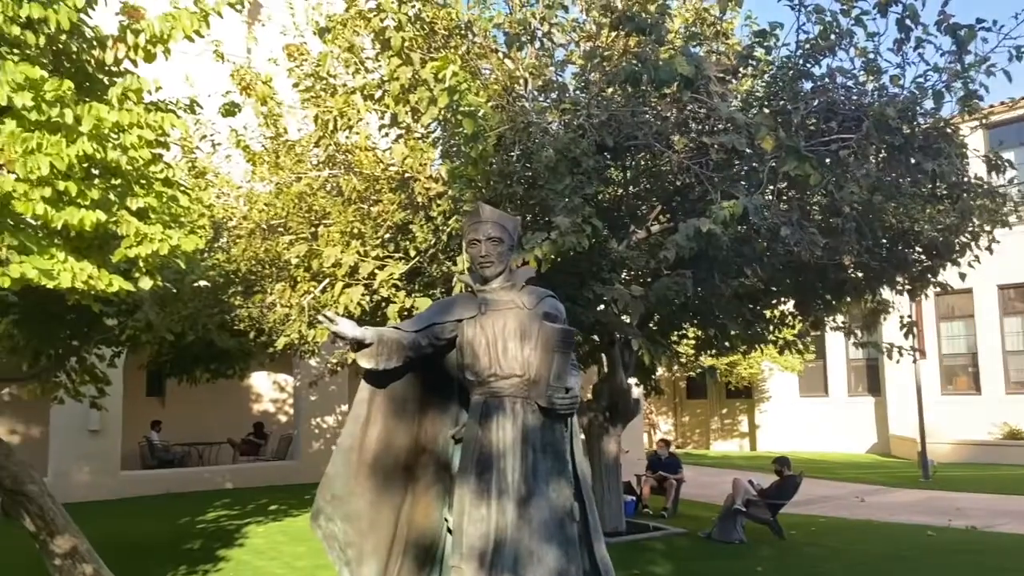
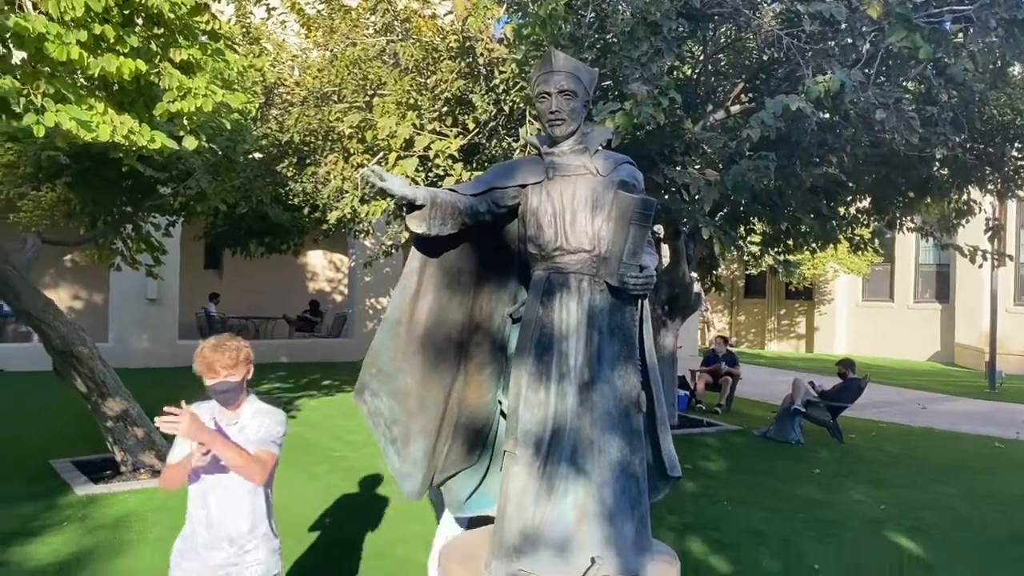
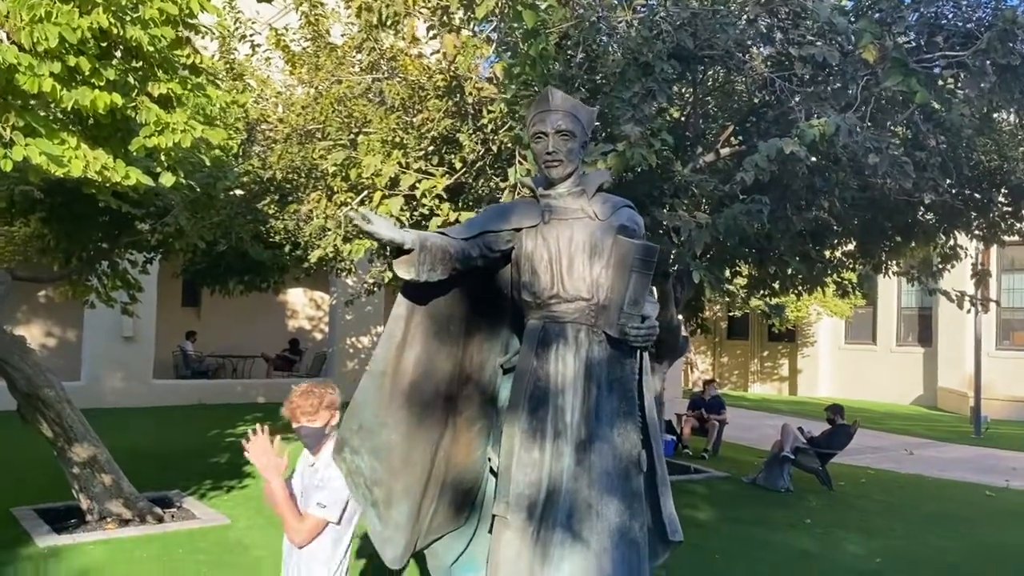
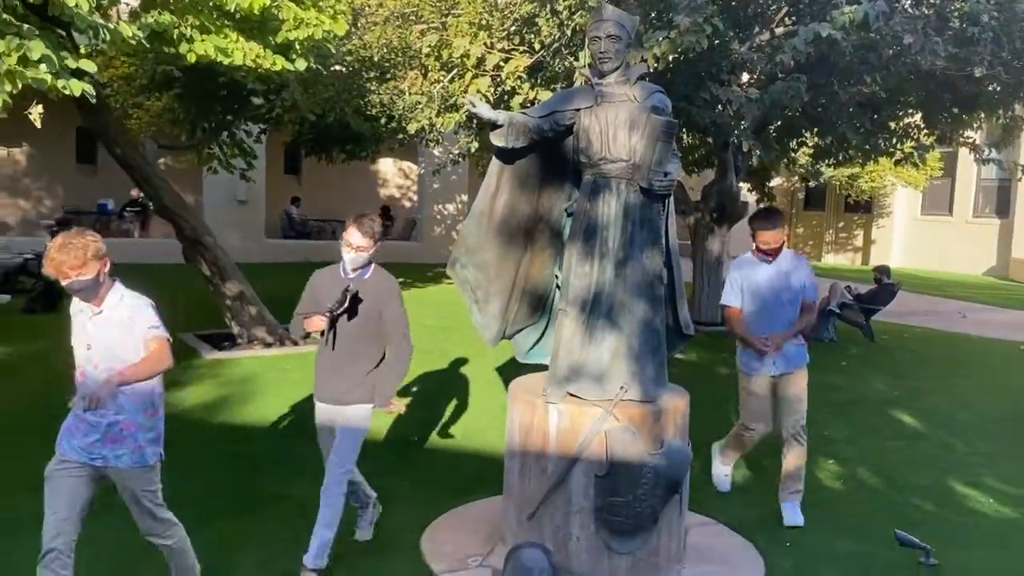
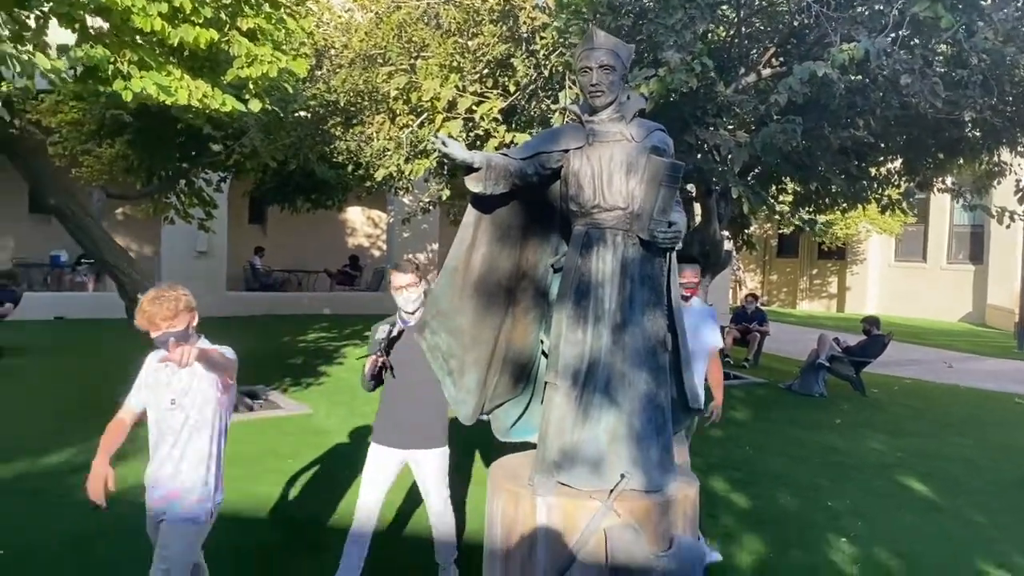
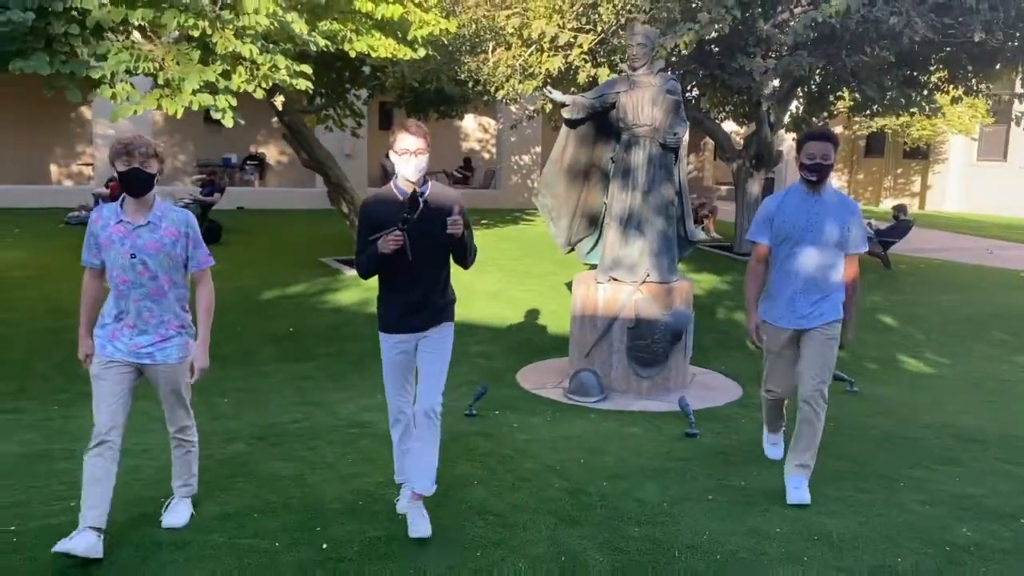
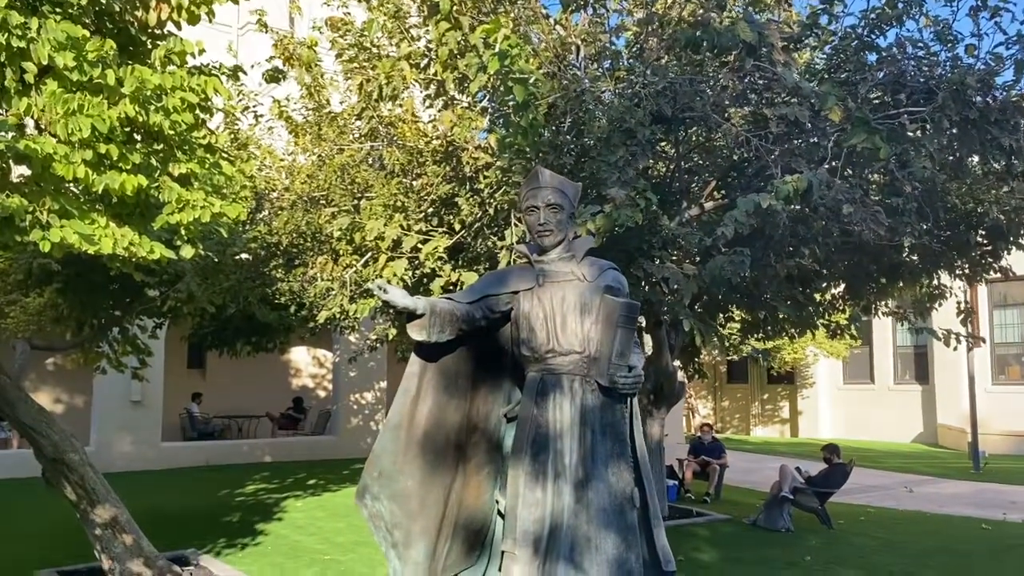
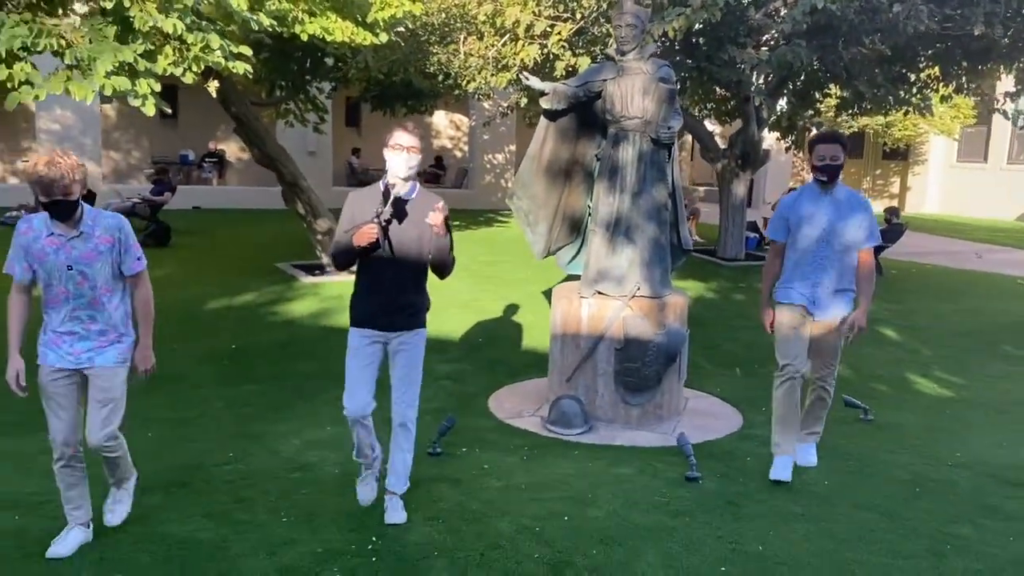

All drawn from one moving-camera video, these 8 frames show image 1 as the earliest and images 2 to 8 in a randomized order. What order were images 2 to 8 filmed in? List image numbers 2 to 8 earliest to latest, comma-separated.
7, 3, 2, 5, 4, 8, 6
